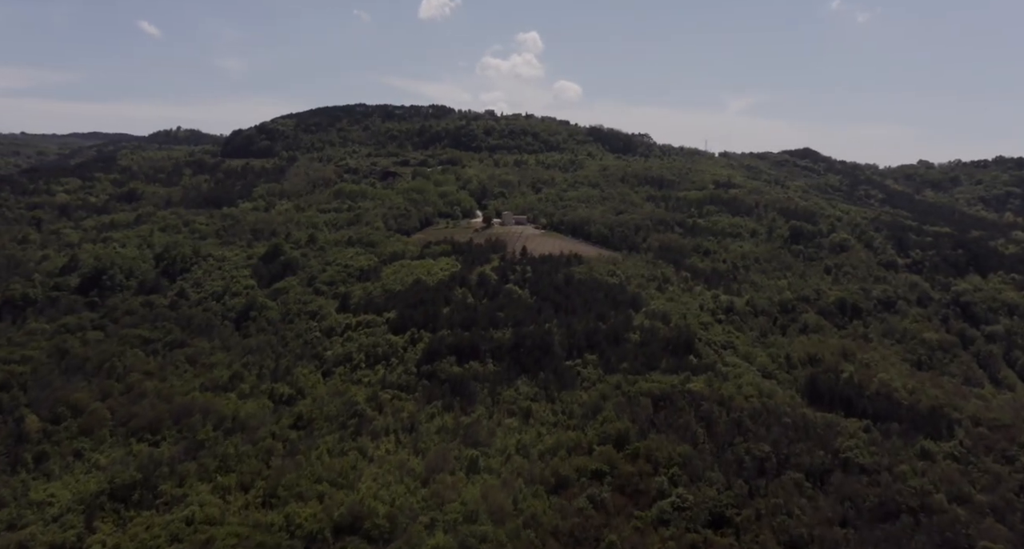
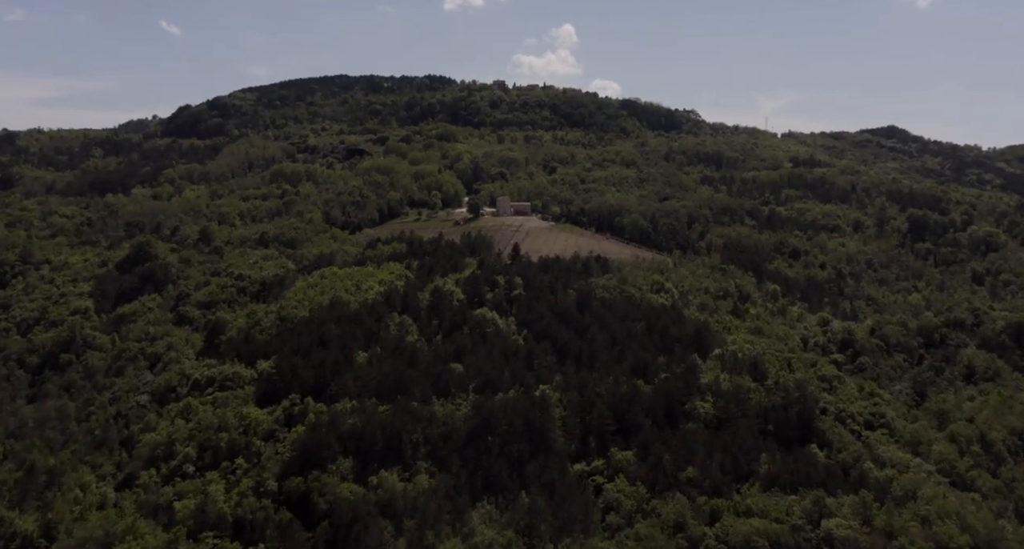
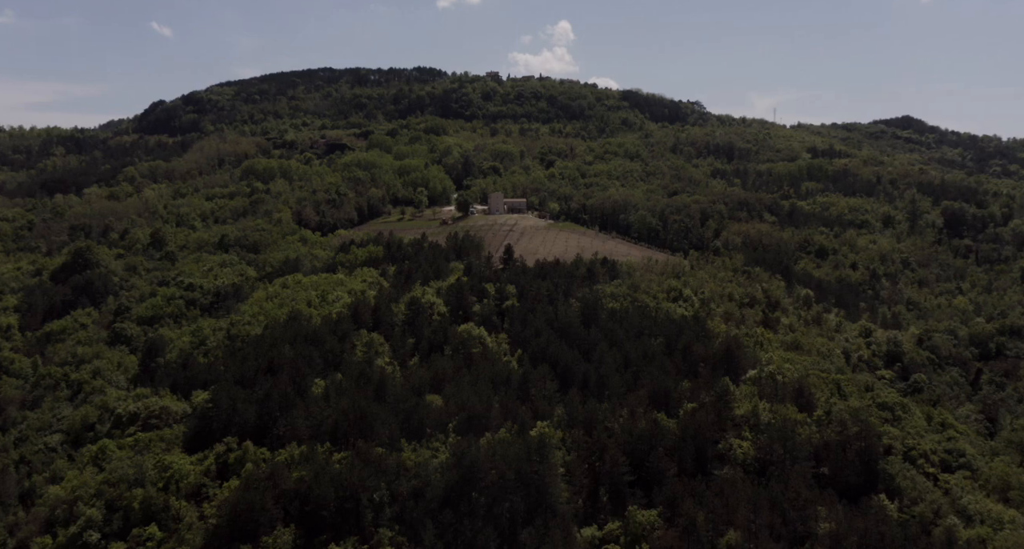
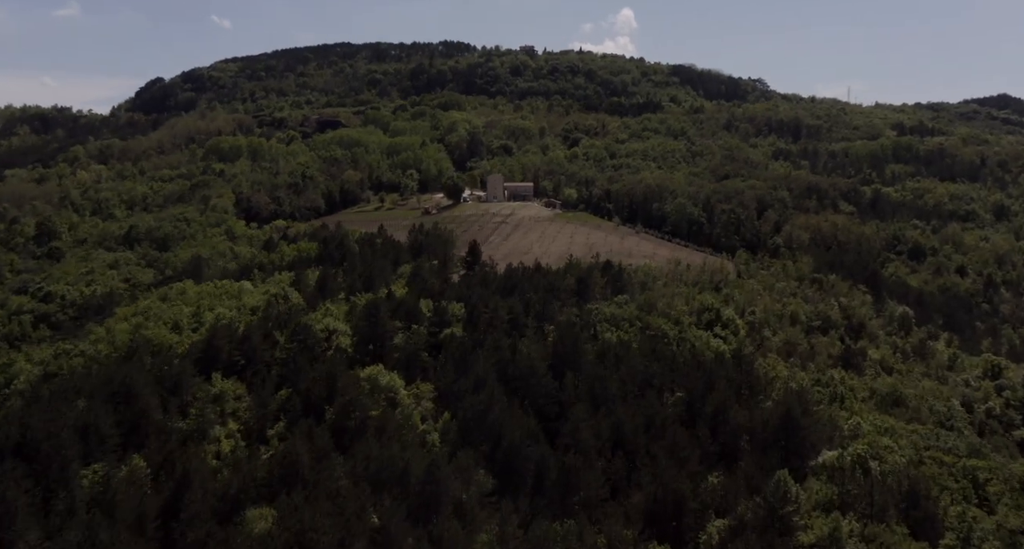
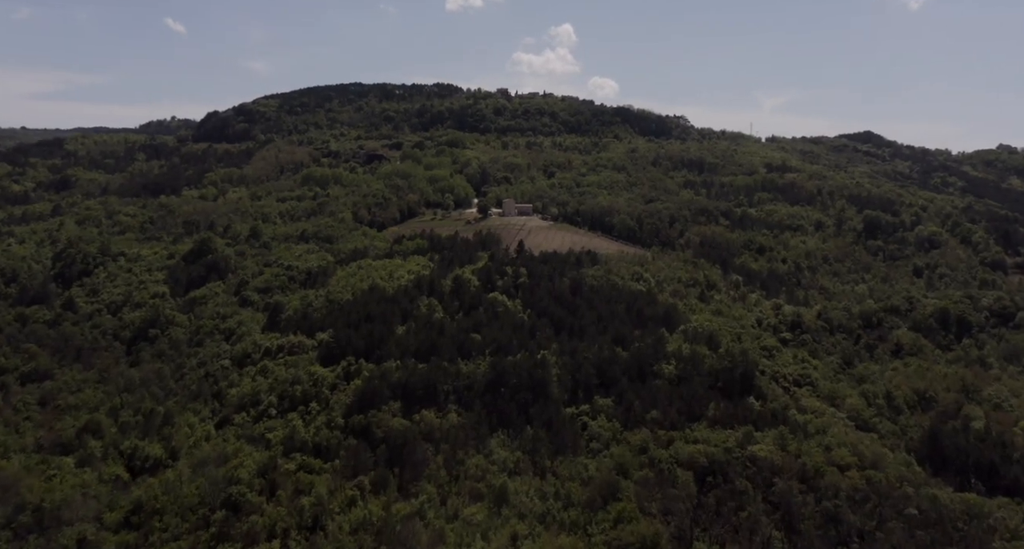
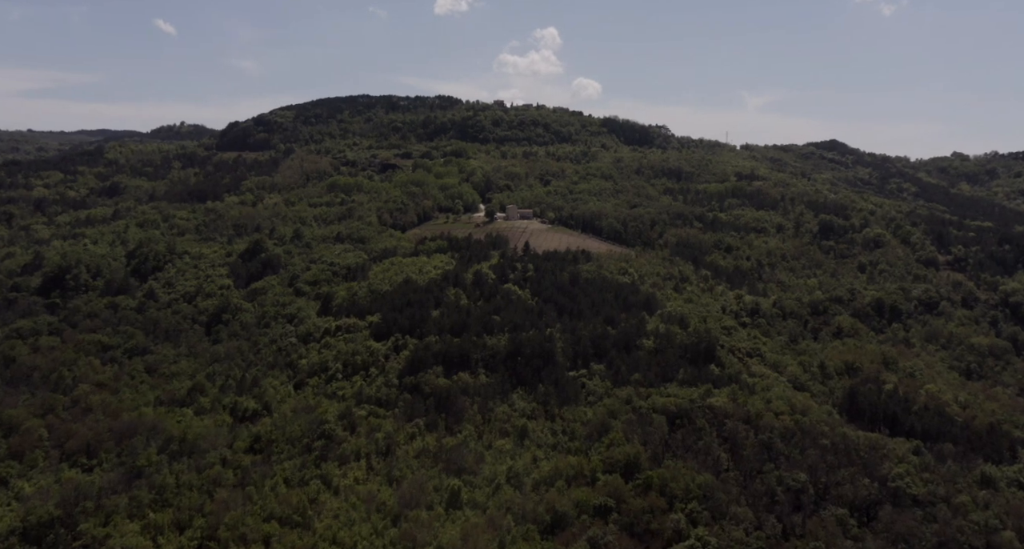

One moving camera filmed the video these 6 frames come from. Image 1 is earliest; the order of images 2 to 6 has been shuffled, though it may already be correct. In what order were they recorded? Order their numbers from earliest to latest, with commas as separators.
6, 5, 2, 3, 4
